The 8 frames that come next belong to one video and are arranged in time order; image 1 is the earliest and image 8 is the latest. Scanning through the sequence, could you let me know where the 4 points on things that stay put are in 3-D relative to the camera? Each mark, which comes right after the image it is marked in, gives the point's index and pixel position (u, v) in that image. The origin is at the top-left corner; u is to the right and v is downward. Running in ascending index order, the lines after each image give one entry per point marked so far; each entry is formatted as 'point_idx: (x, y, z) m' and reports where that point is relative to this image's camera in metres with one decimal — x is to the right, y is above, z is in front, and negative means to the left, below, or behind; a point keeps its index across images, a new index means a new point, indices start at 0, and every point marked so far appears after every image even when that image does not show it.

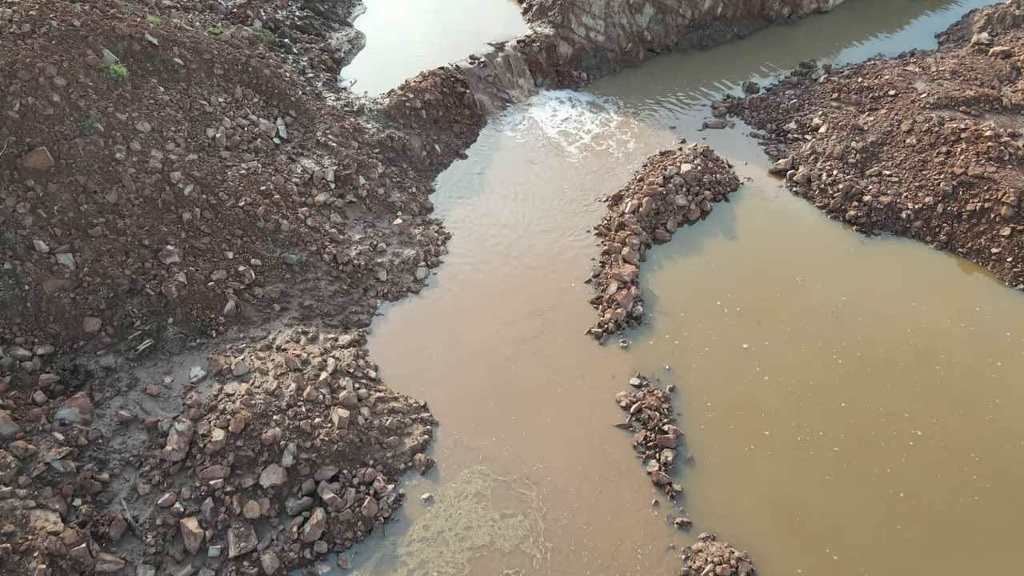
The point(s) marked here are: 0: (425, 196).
0: (-1.5, +1.5, +12.5) m
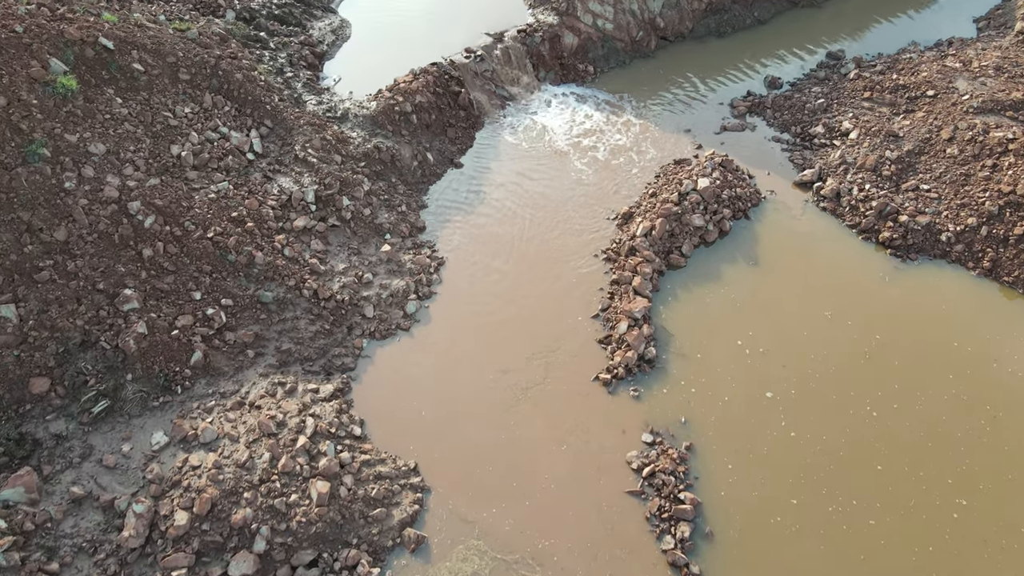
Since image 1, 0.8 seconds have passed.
0: (-1.5, +1.1, +11.4) m
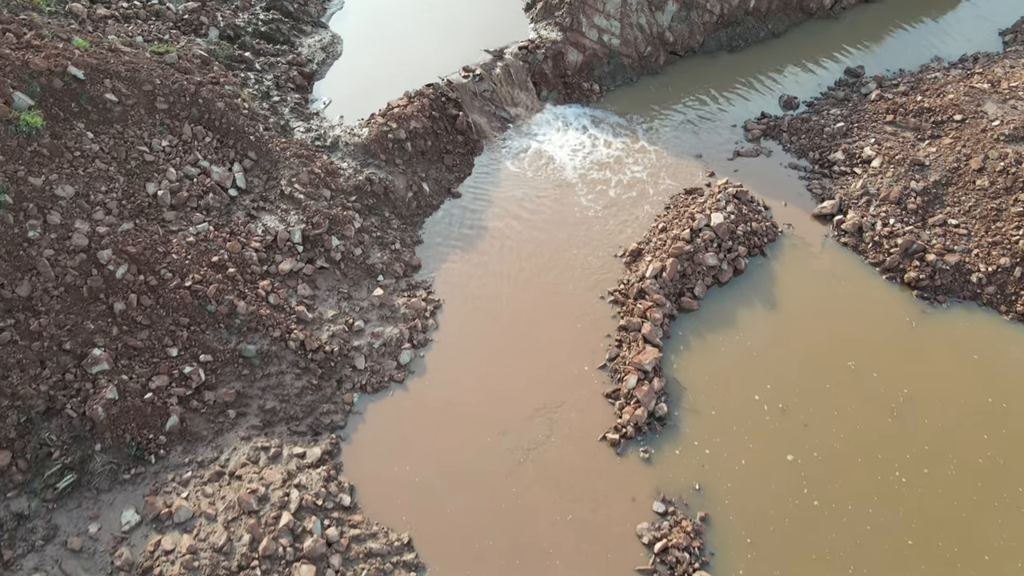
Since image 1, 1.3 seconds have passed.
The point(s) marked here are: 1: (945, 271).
0: (-1.5, +0.5, +10.7) m
1: (+6.0, +0.2, +10.2) m
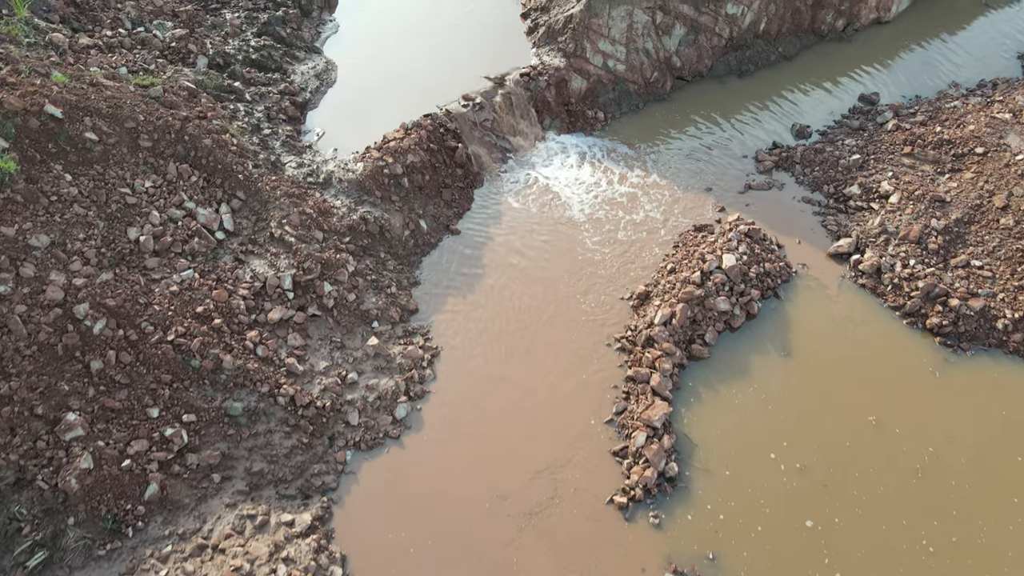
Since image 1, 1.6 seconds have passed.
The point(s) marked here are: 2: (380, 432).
0: (-1.4, -0.1, +10.2) m
1: (+6.0, -0.4, +9.7) m
2: (-1.6, -1.7, +8.8) m
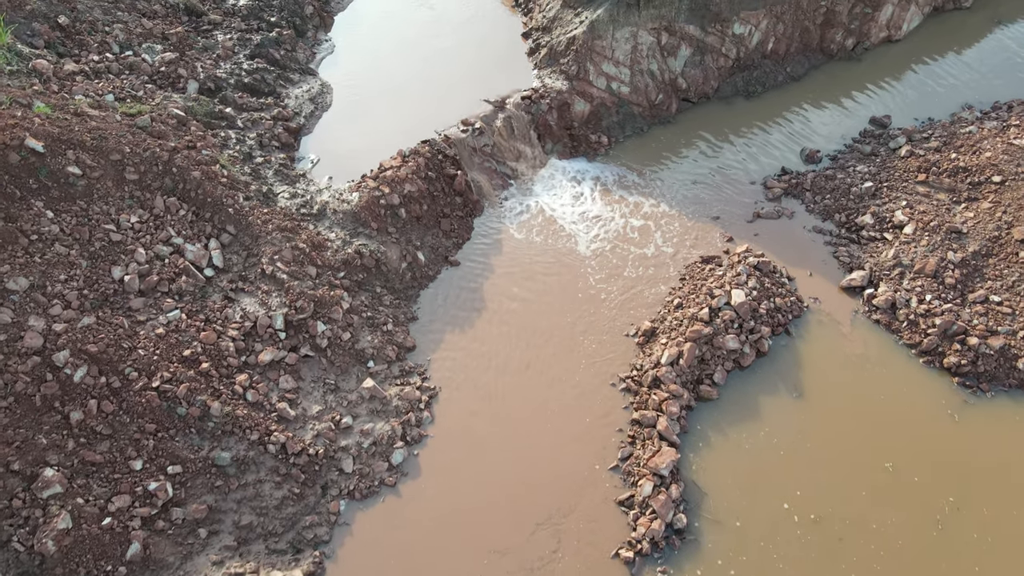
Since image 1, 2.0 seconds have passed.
0: (-1.4, -0.6, +9.8) m
1: (+6.0, -0.9, +9.3) m
2: (-1.6, -2.2, +8.4) m
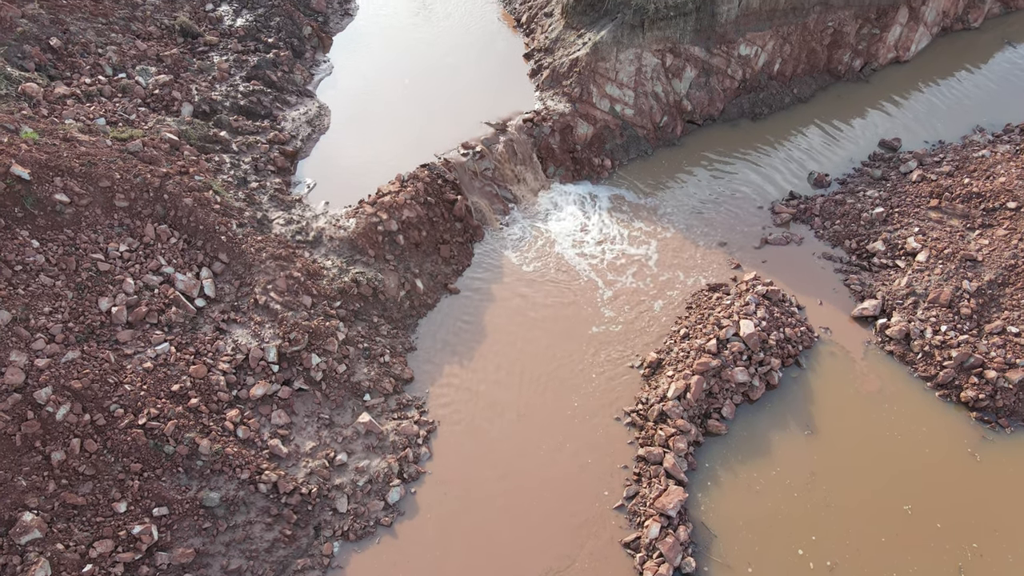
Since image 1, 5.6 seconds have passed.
0: (-1.4, -0.9, +9.5) m
1: (+6.0, -1.2, +9.0) m
2: (-1.6, -2.6, +8.1) m
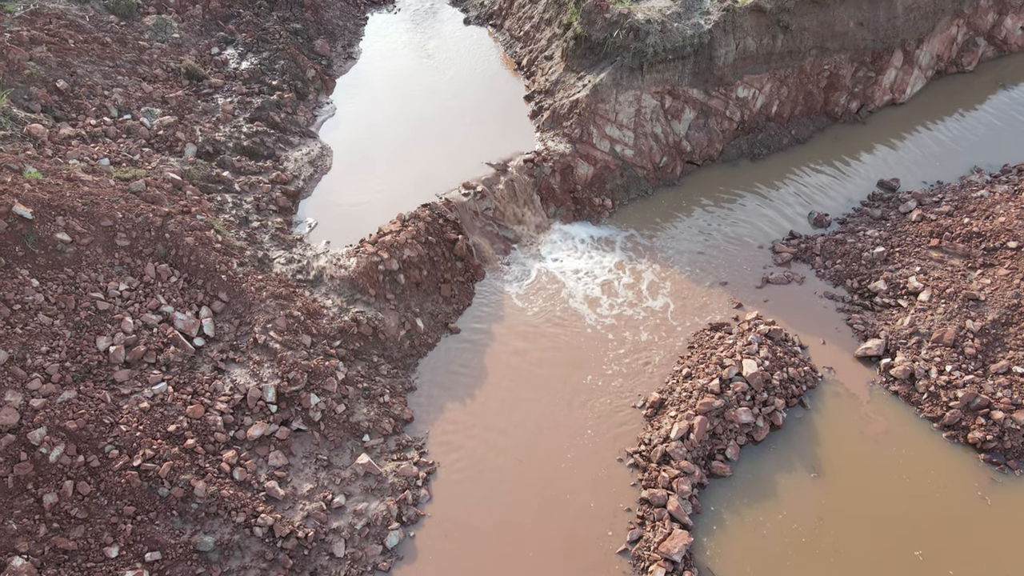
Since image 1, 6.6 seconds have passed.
0: (-1.4, -1.4, +9.4) m
1: (+6.0, -1.7, +8.9) m
2: (-1.6, -3.0, +7.9) m
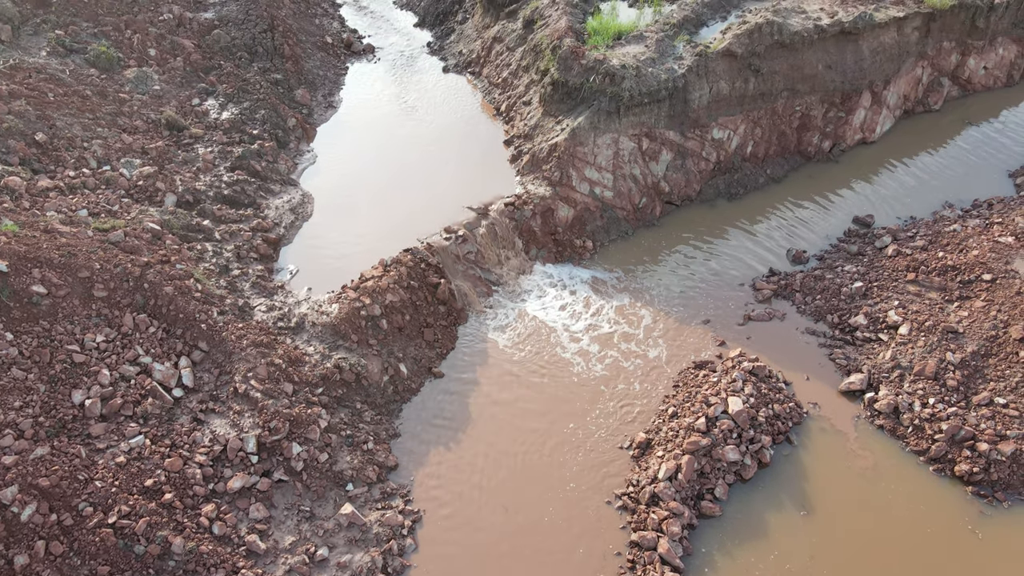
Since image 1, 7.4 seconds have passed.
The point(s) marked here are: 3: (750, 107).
0: (-1.6, -2.0, +9.3) m
1: (+5.9, -2.1, +8.9) m
2: (-1.7, -3.5, +7.7) m
3: (+4.5, +3.4, +13.9) m
